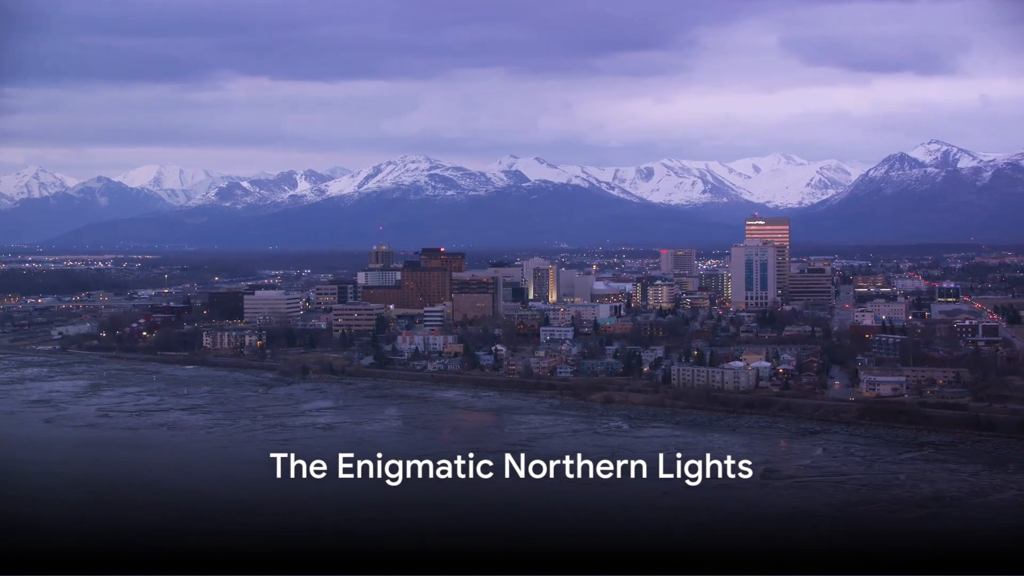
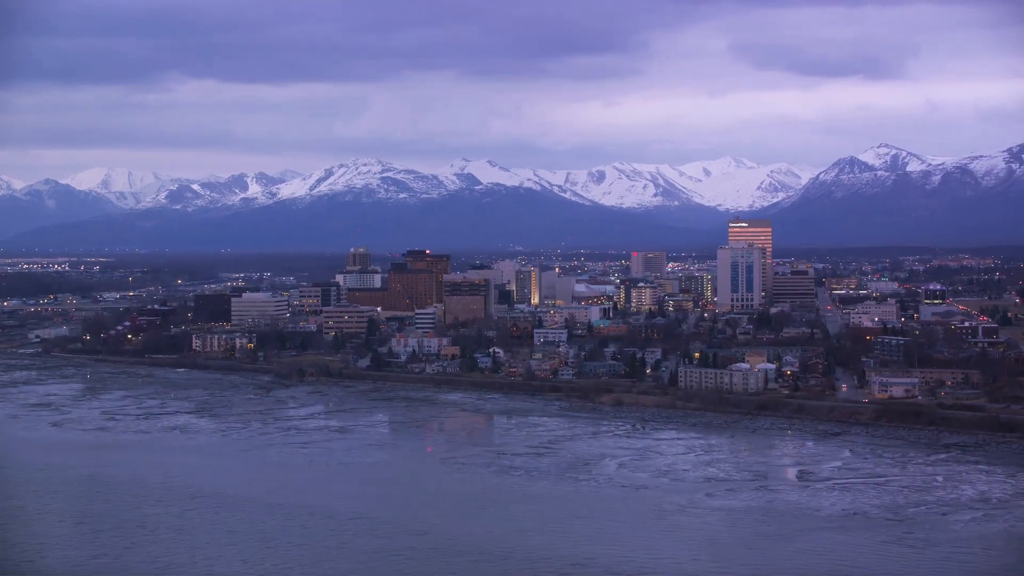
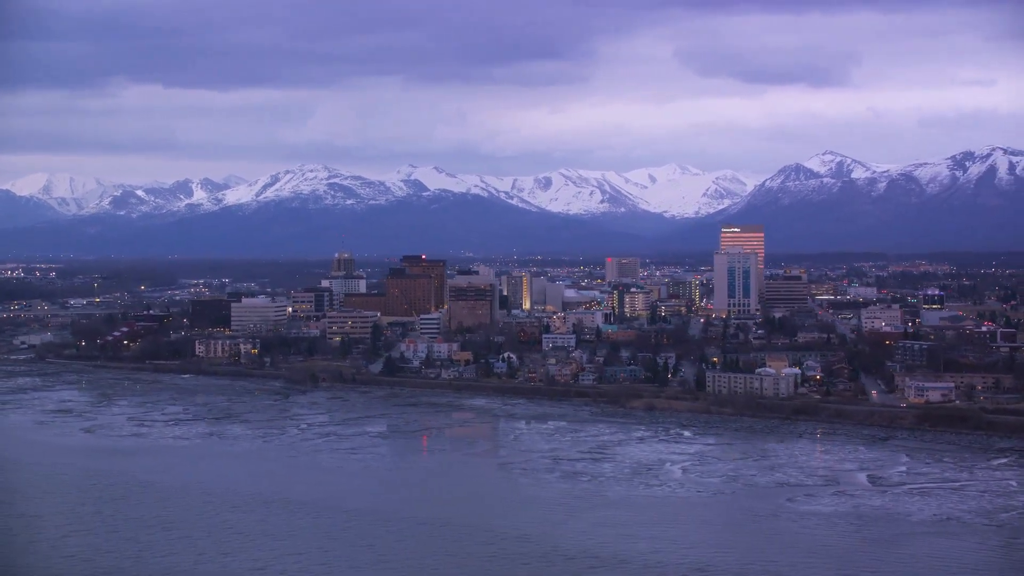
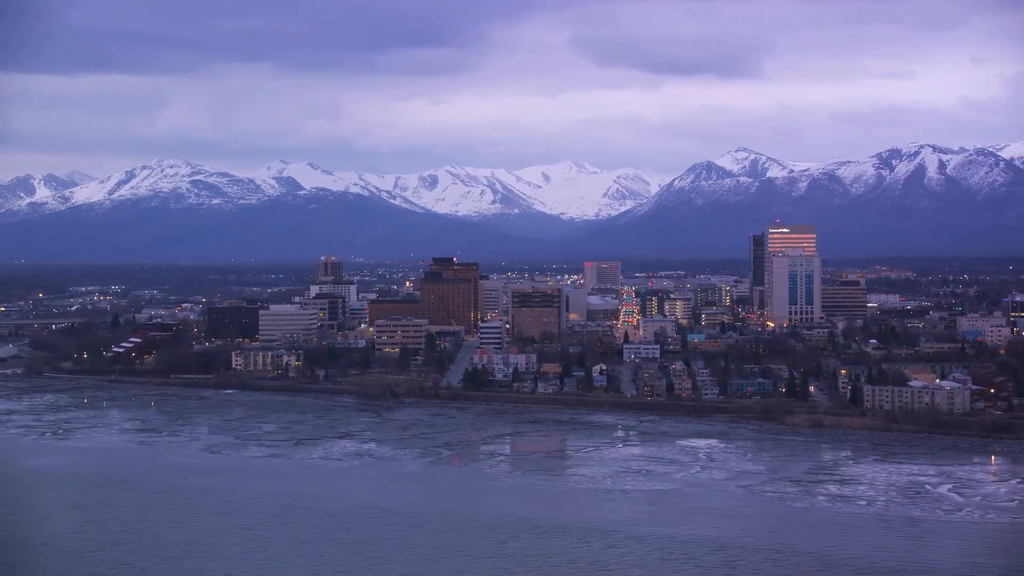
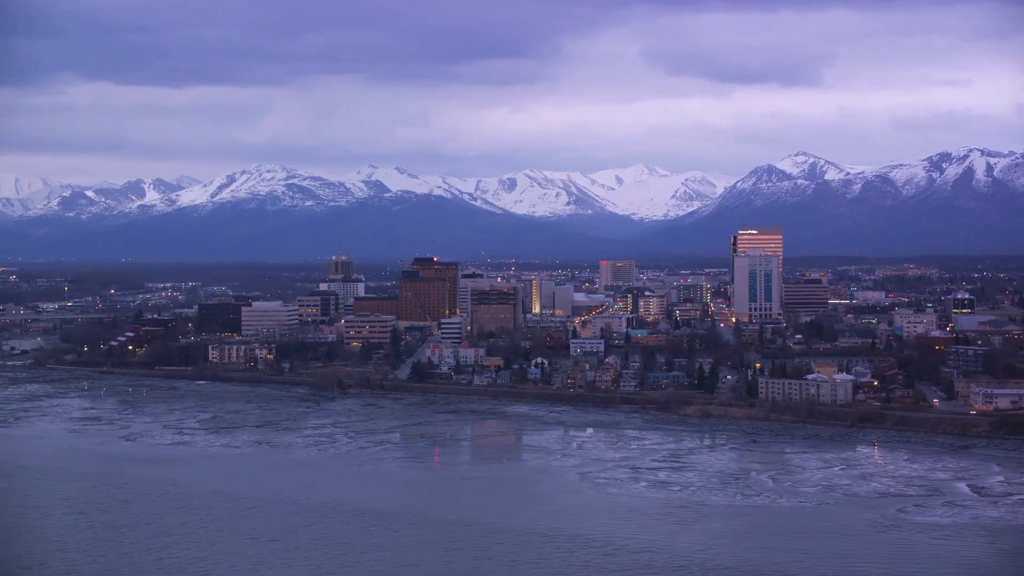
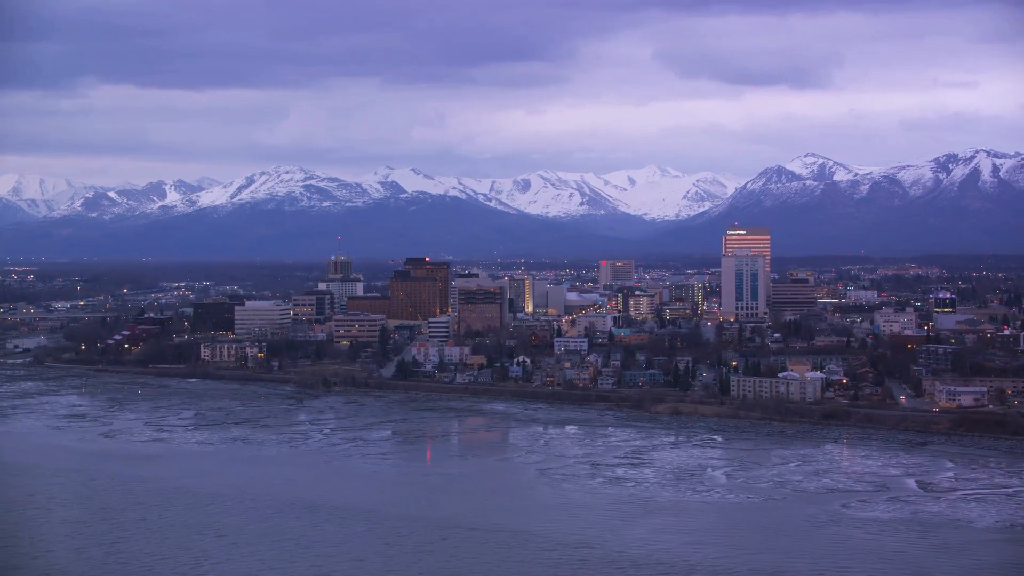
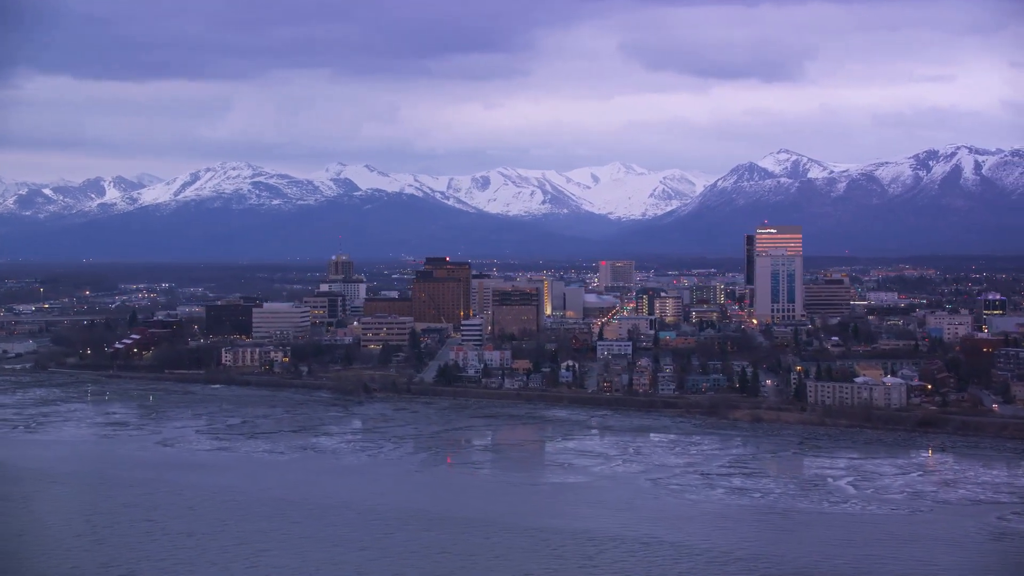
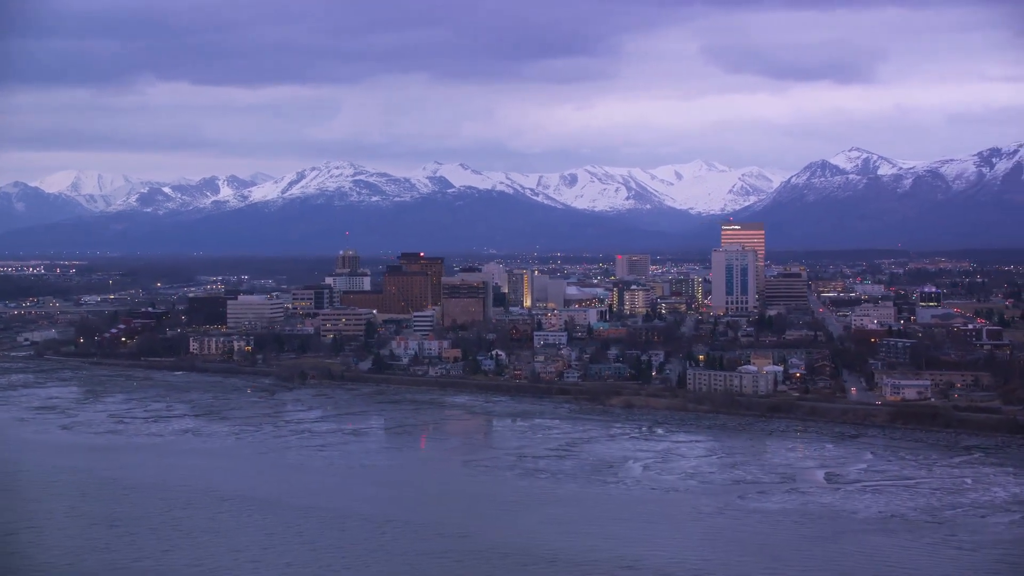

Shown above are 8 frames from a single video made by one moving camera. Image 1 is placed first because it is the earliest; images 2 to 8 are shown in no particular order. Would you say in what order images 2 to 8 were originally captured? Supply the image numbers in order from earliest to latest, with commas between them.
2, 8, 3, 6, 5, 7, 4
